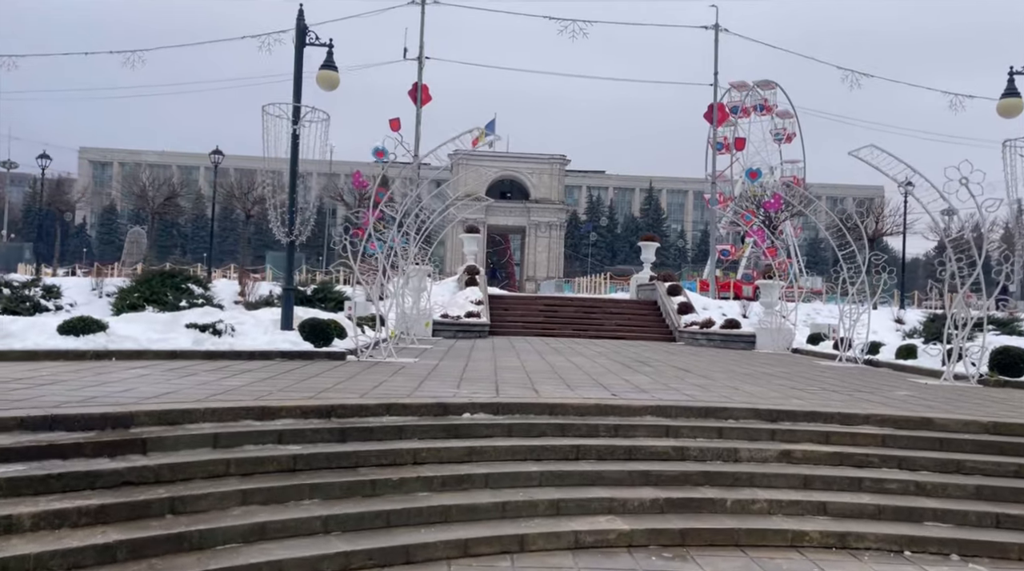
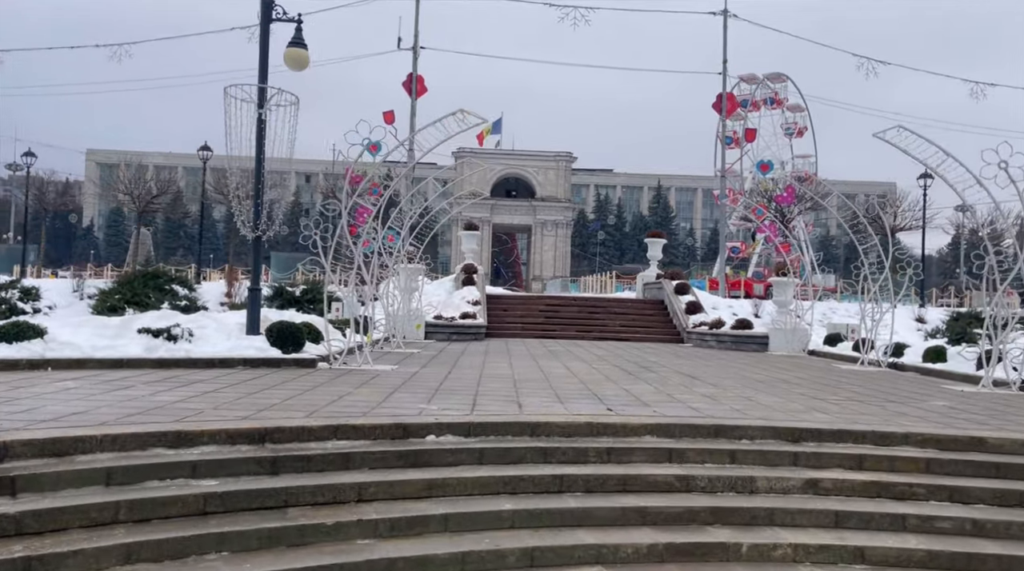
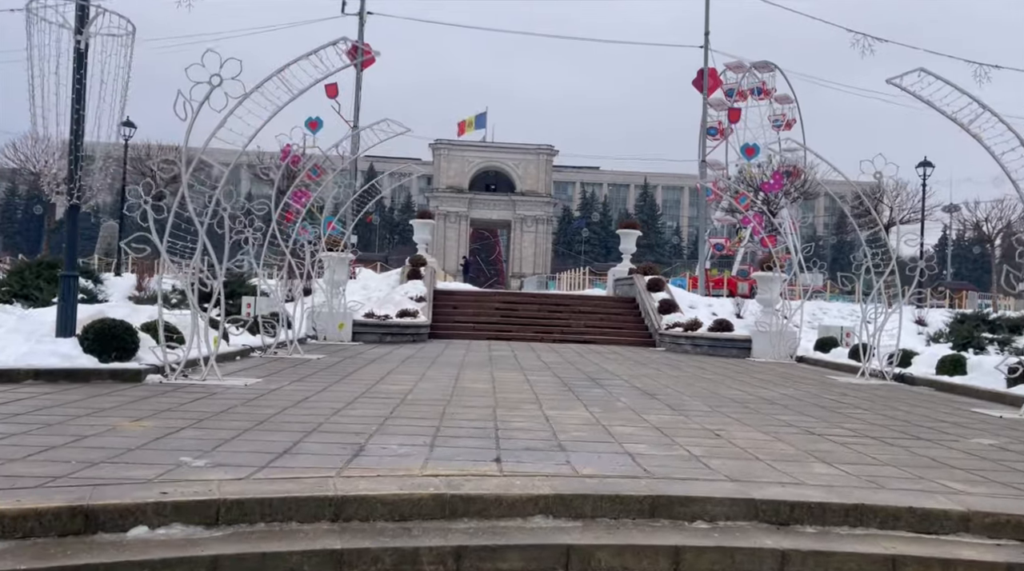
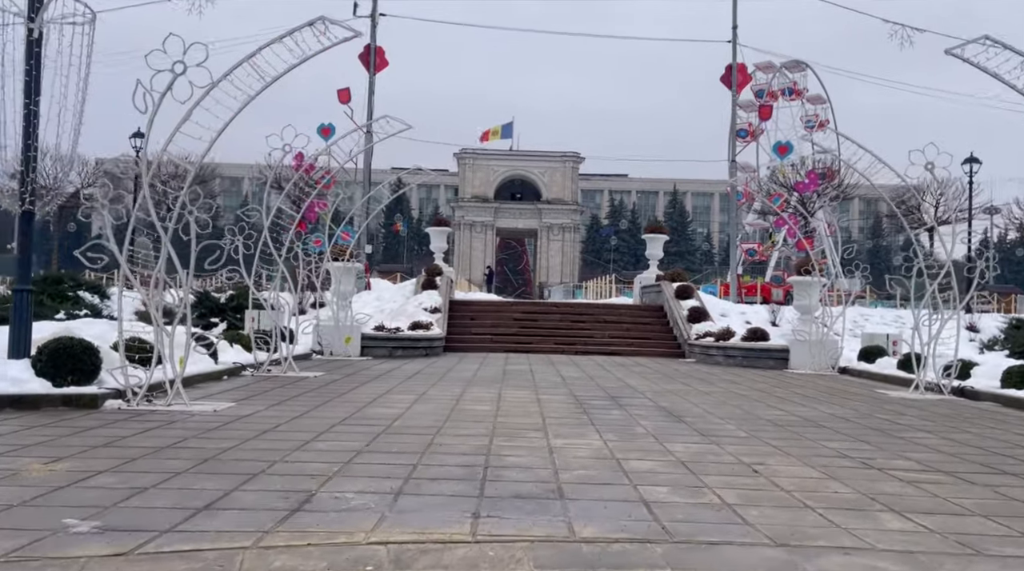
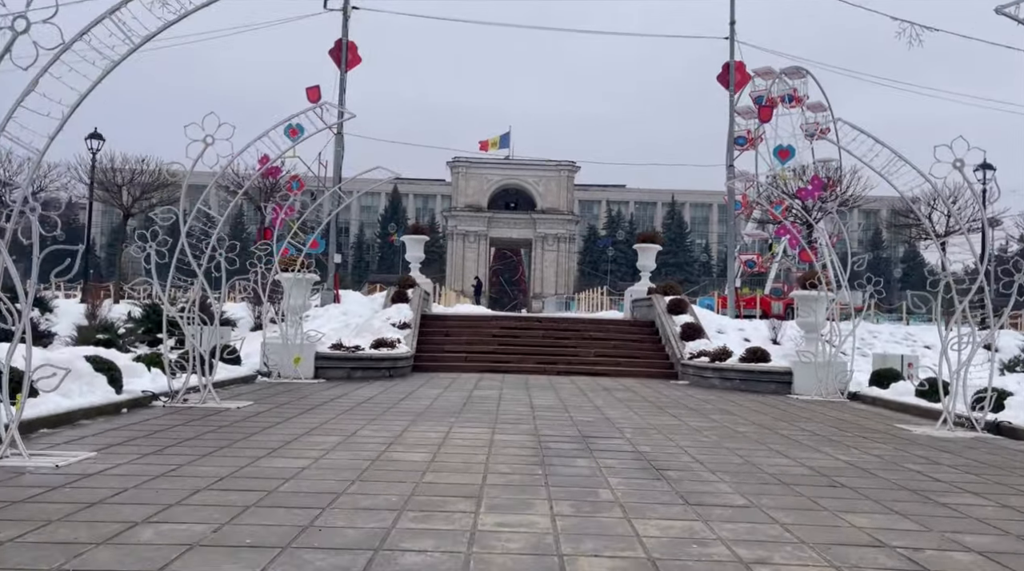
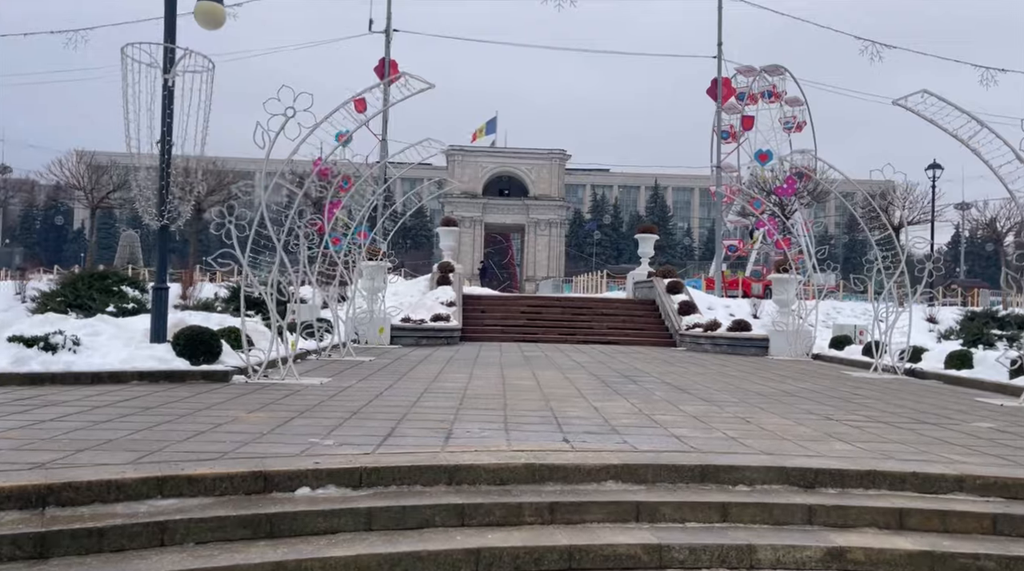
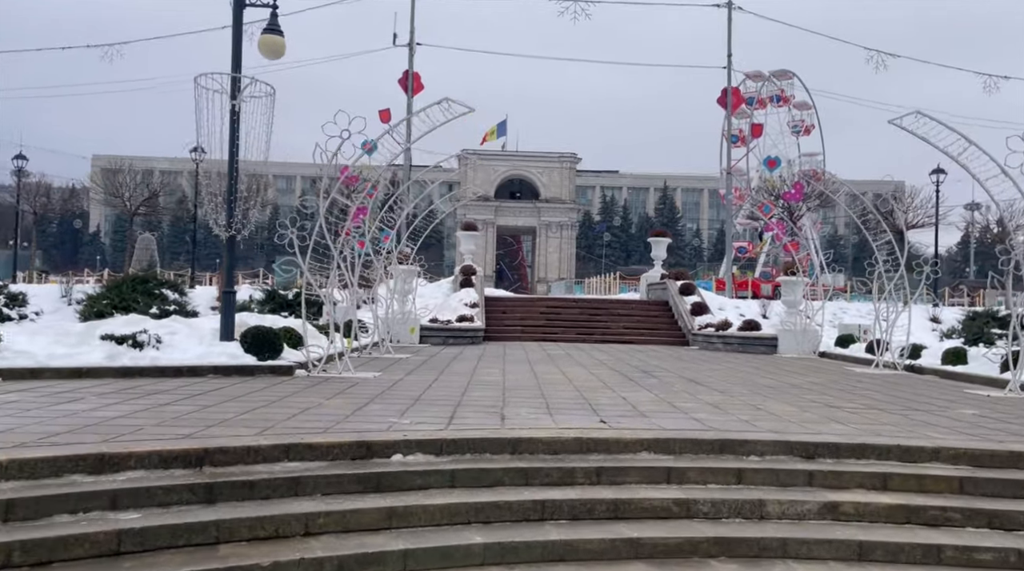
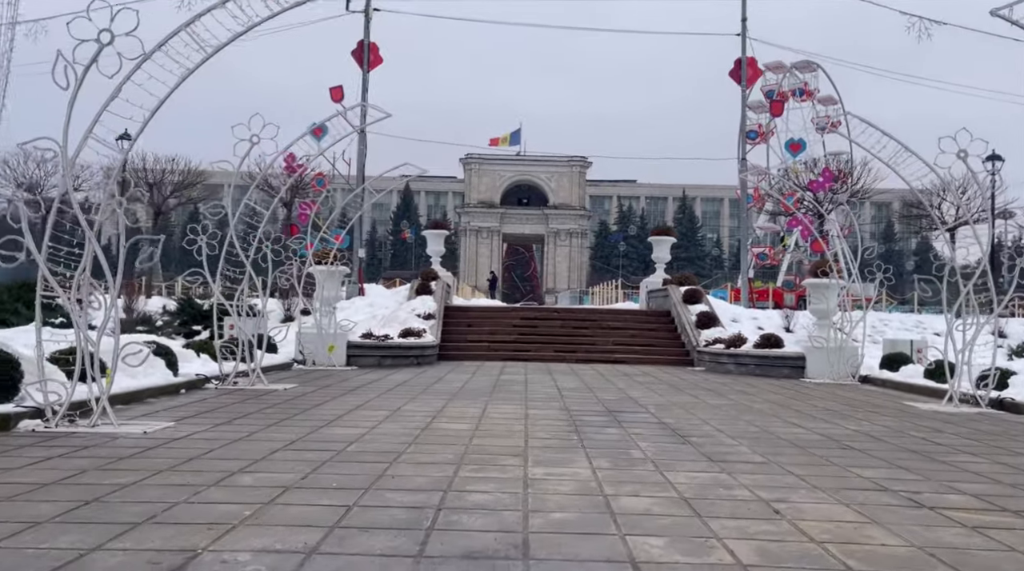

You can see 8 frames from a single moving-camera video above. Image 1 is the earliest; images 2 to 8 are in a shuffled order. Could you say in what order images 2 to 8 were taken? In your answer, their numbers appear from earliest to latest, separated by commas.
2, 7, 6, 3, 4, 8, 5
